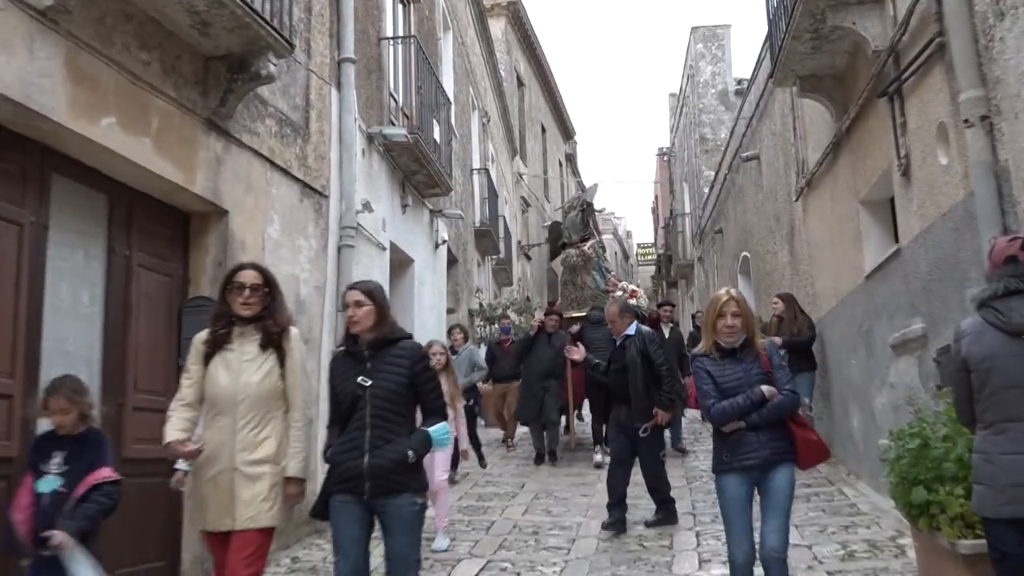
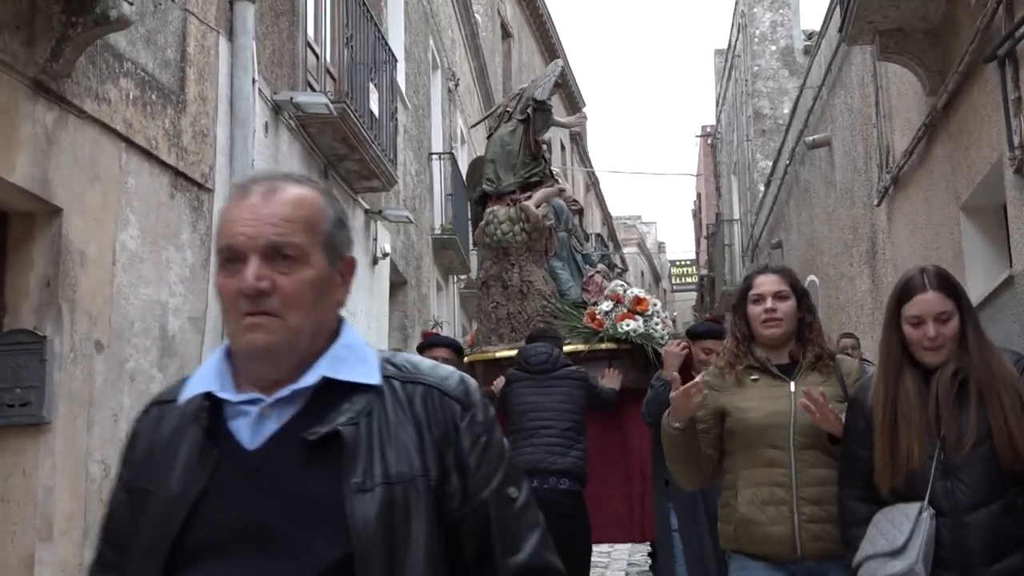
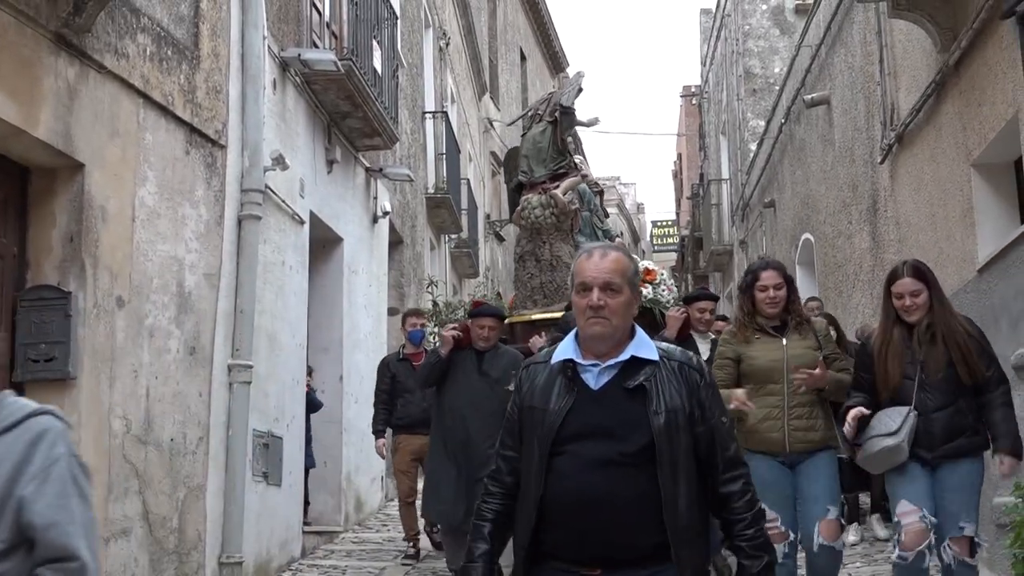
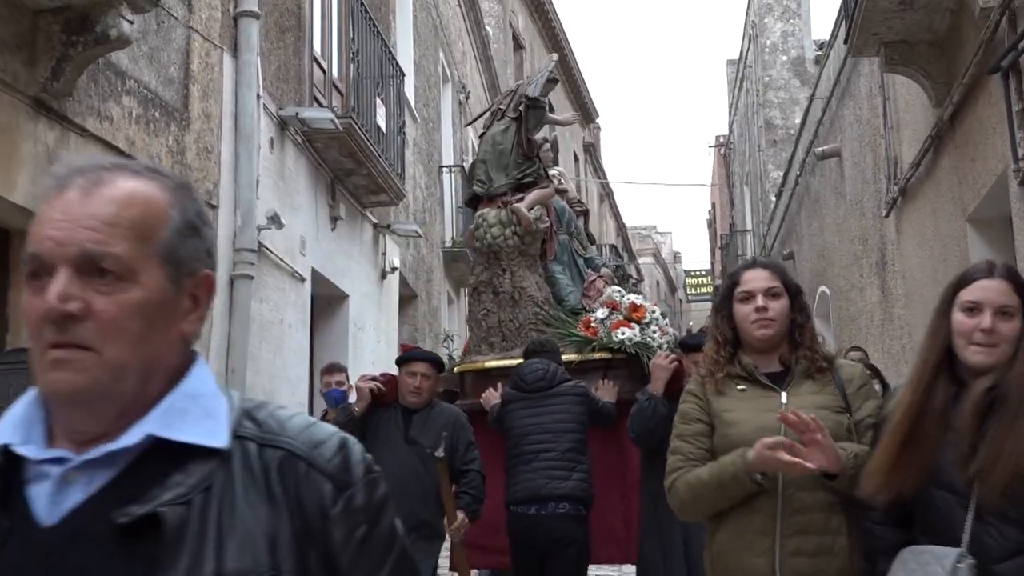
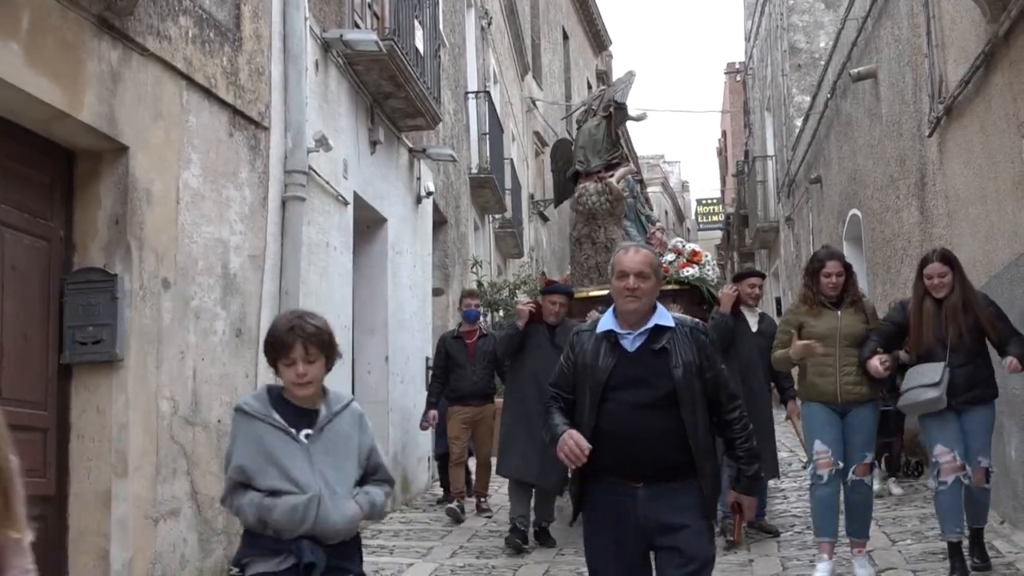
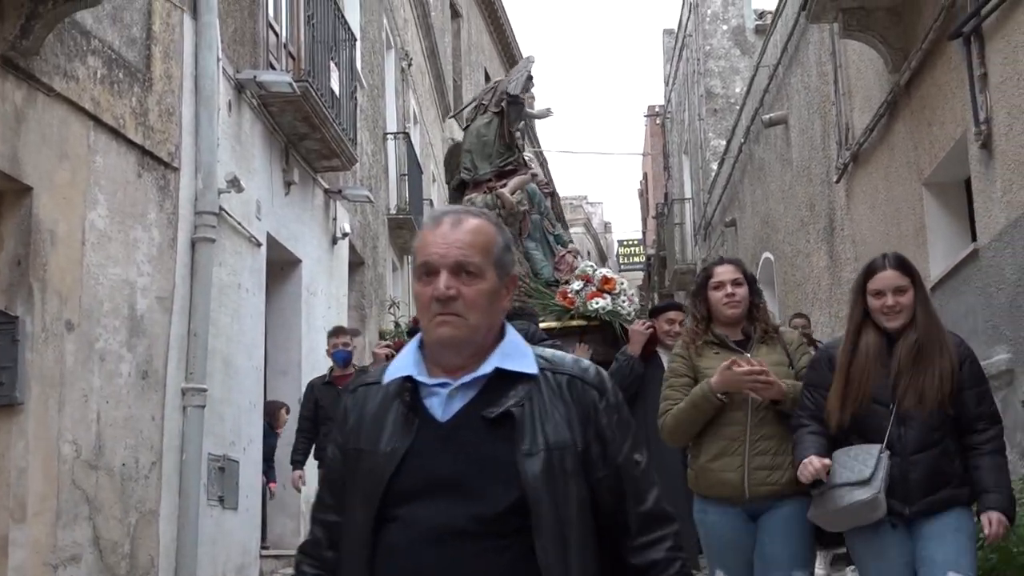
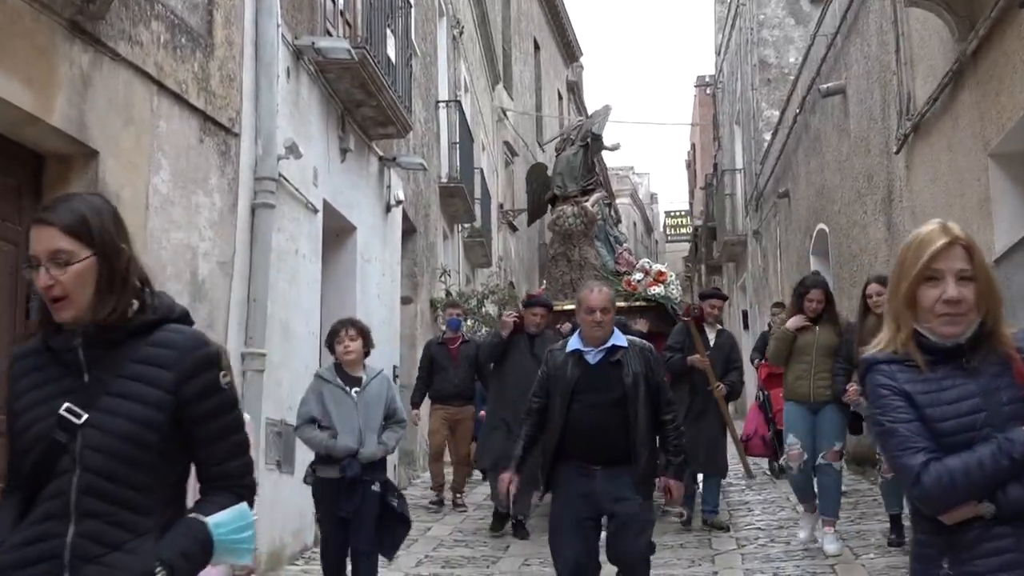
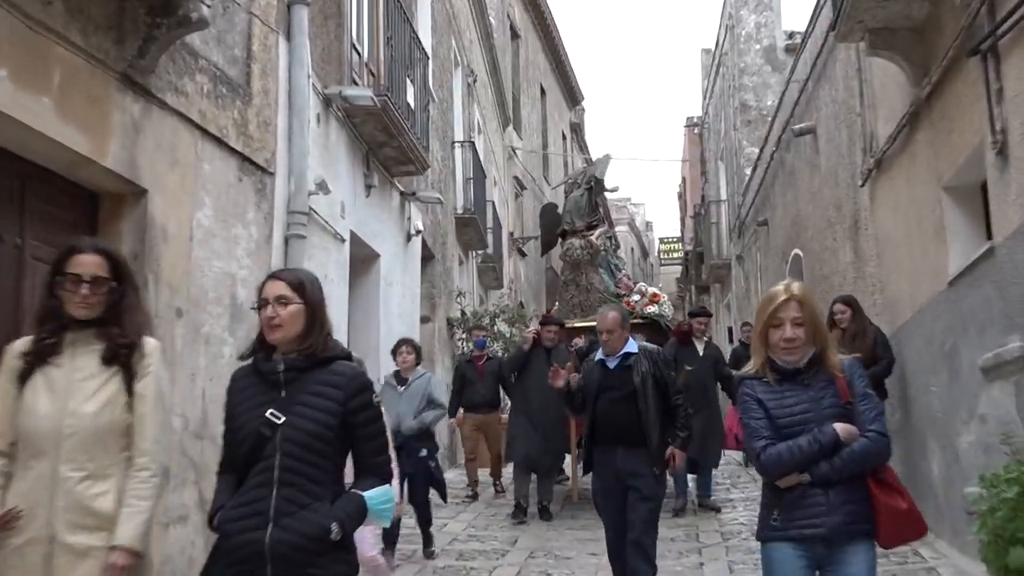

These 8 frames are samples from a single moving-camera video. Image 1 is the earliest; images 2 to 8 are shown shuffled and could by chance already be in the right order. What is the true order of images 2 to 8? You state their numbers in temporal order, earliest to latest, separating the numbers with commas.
8, 7, 5, 3, 6, 2, 4
